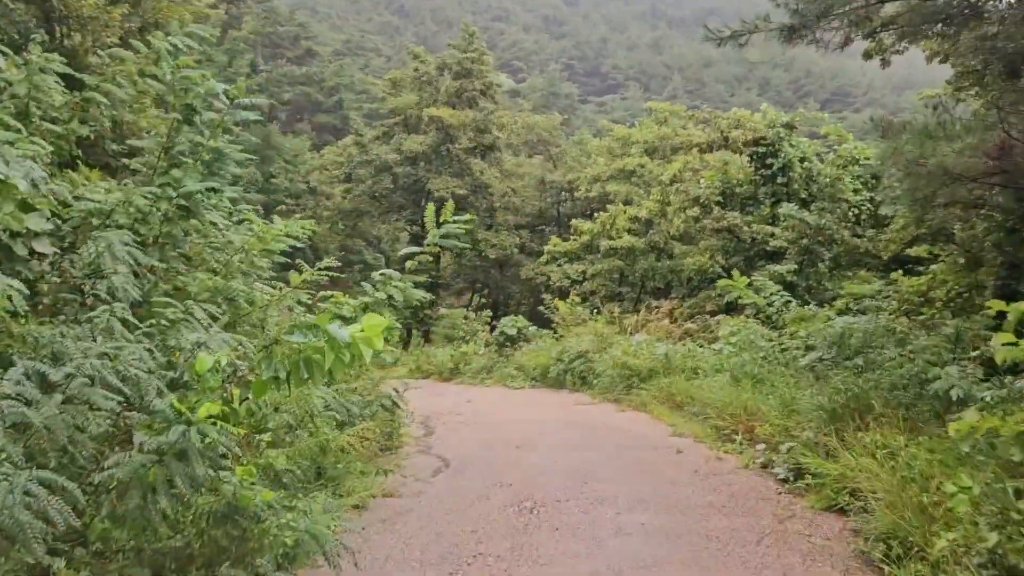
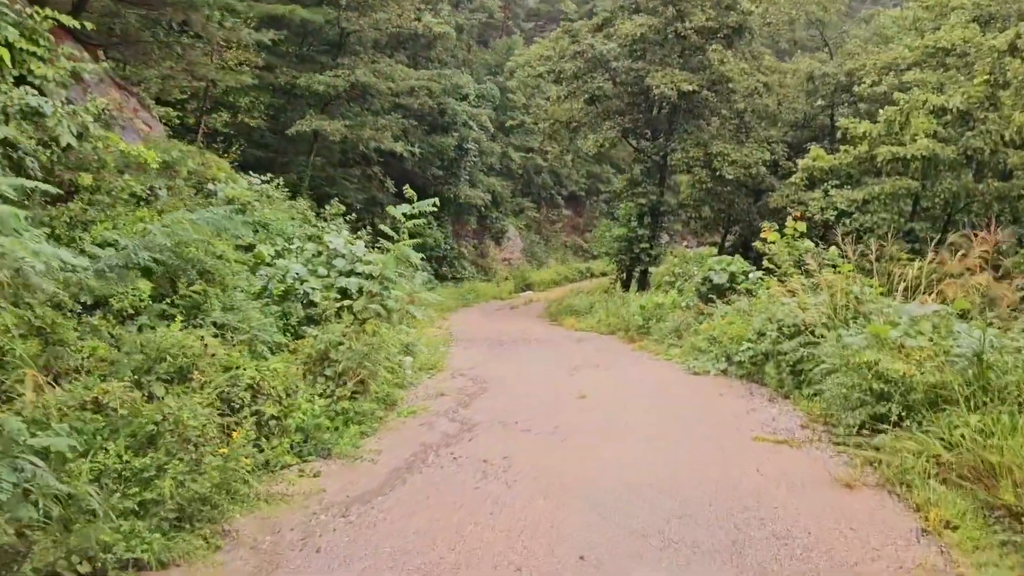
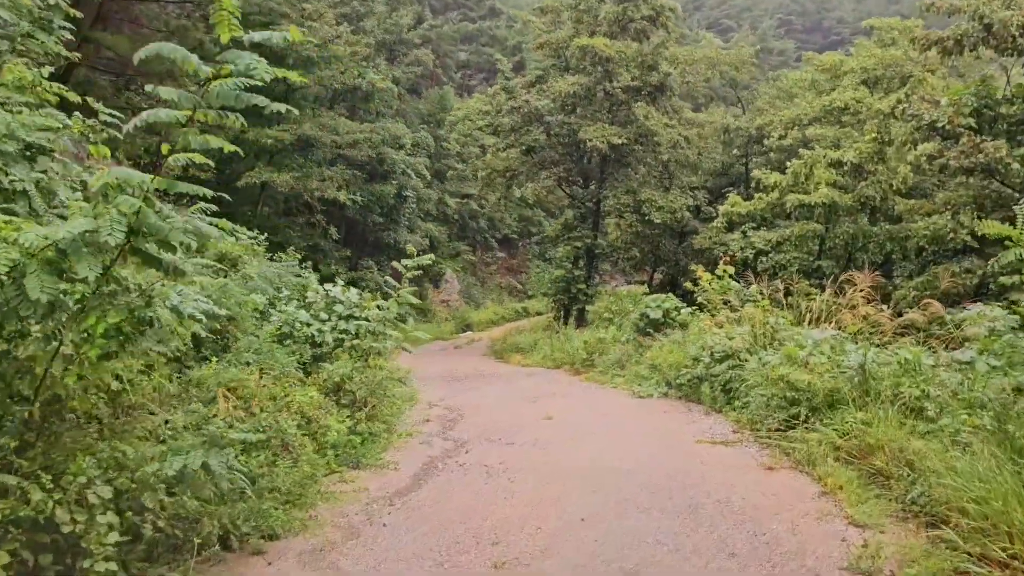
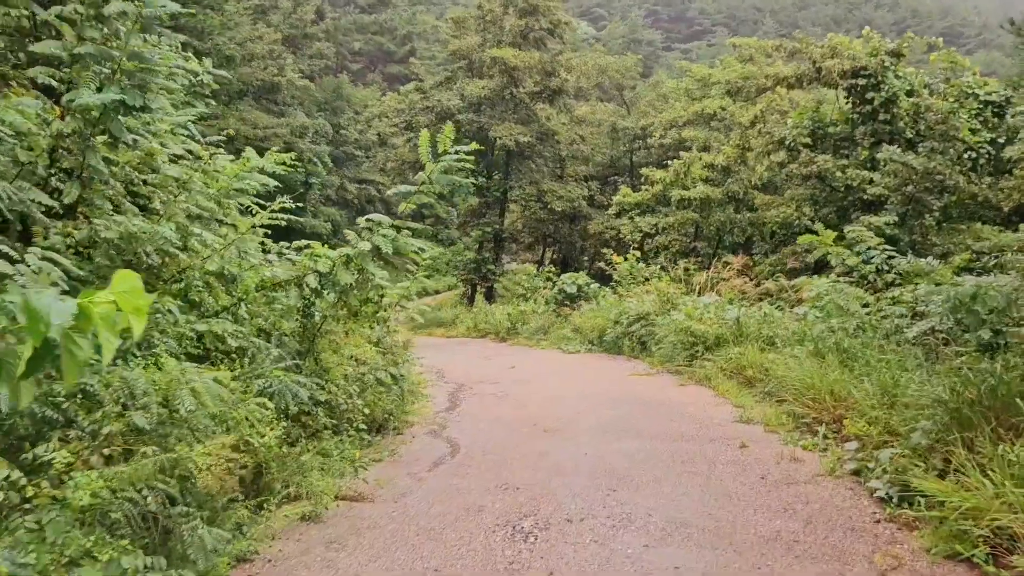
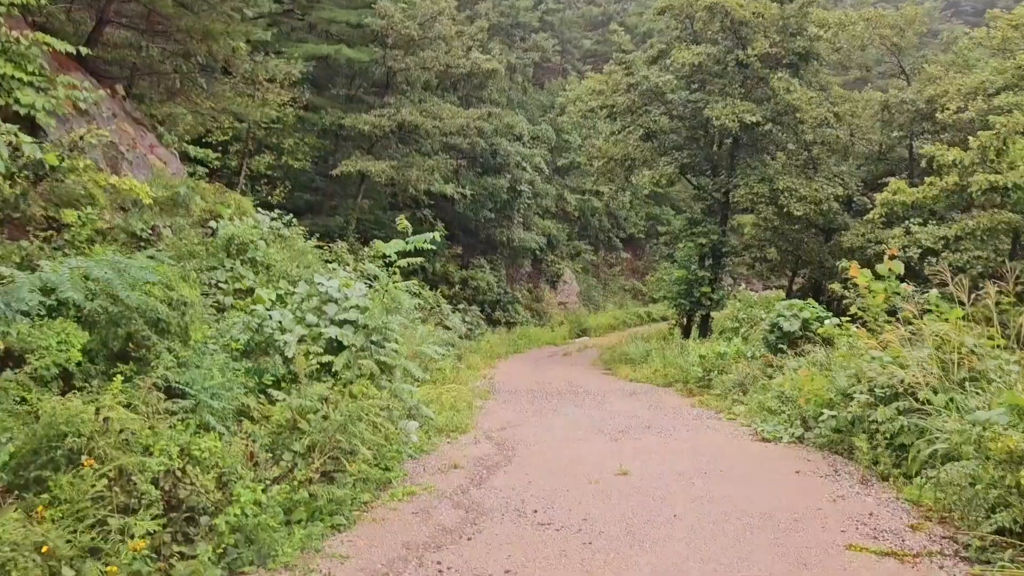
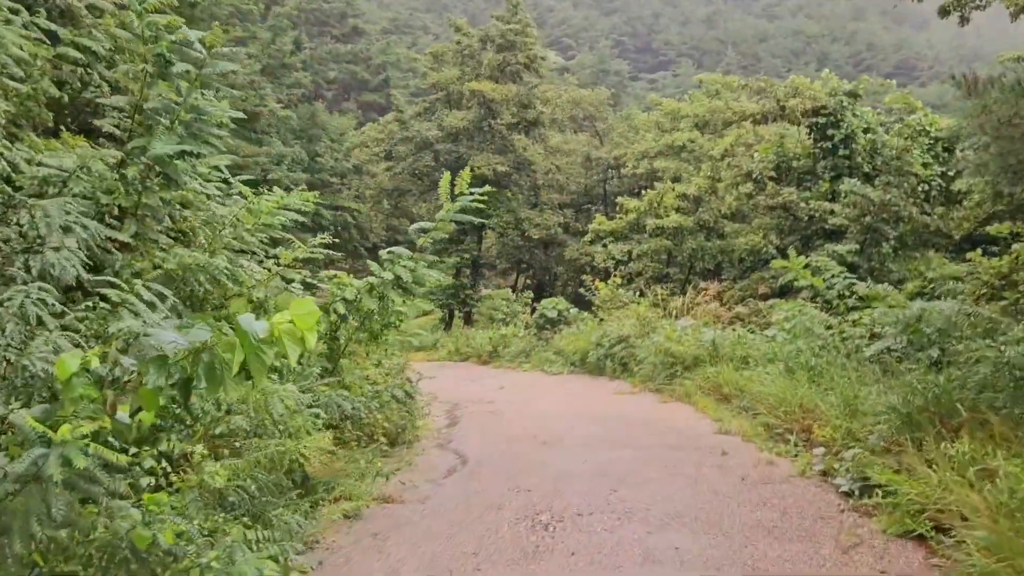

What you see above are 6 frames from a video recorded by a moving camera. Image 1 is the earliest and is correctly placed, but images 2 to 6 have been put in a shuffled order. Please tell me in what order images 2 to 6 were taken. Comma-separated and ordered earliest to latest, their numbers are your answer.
6, 4, 3, 2, 5
